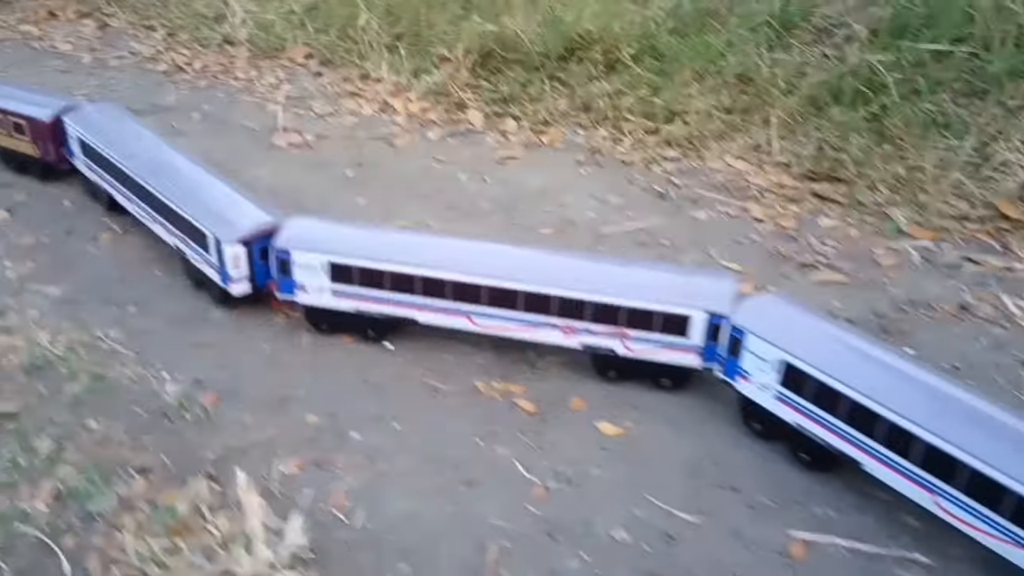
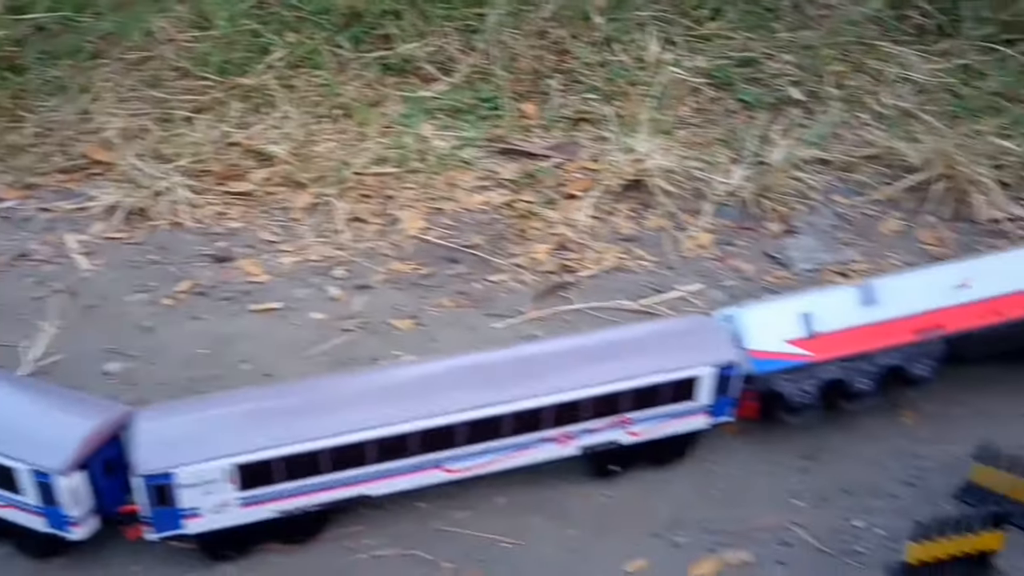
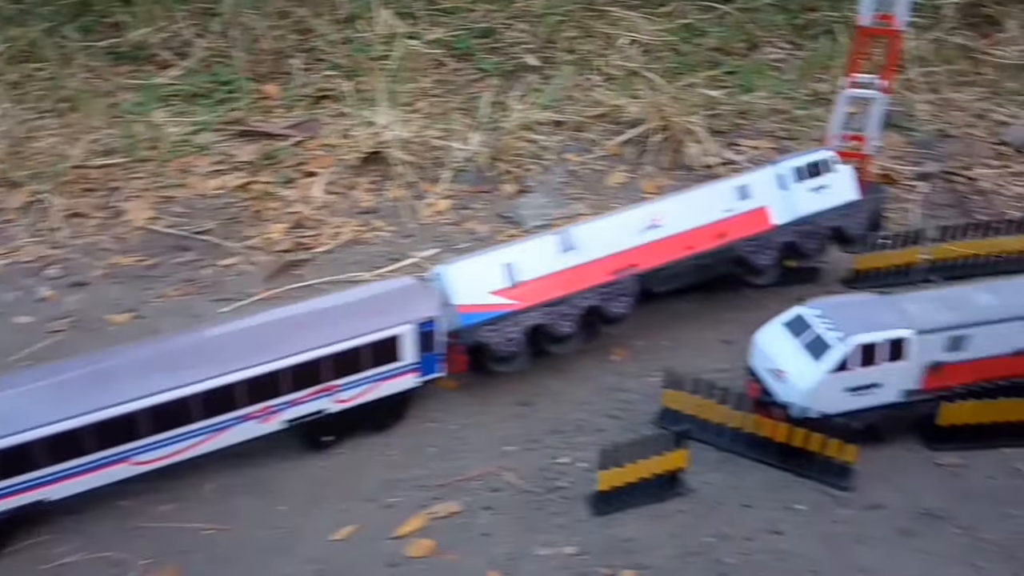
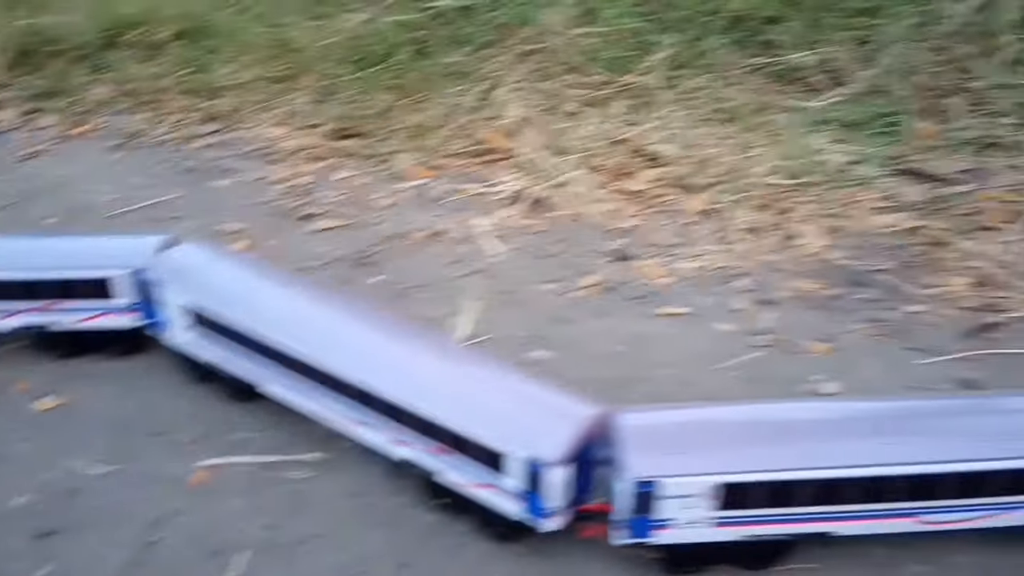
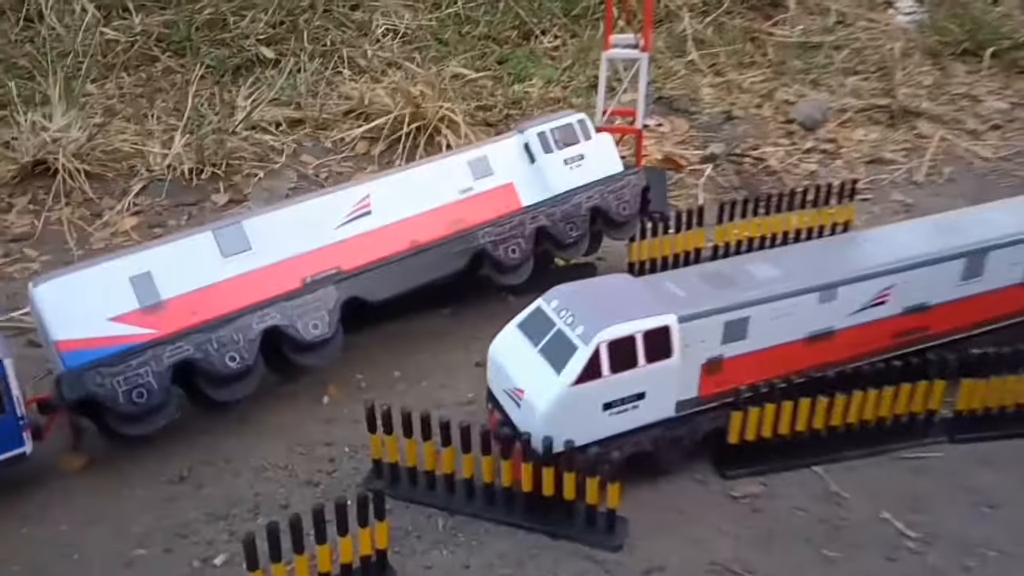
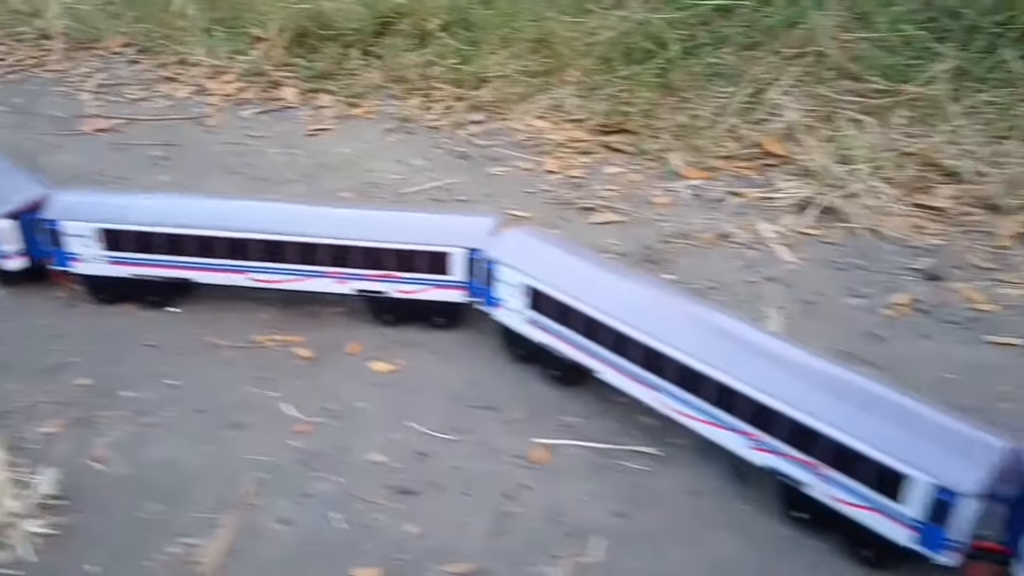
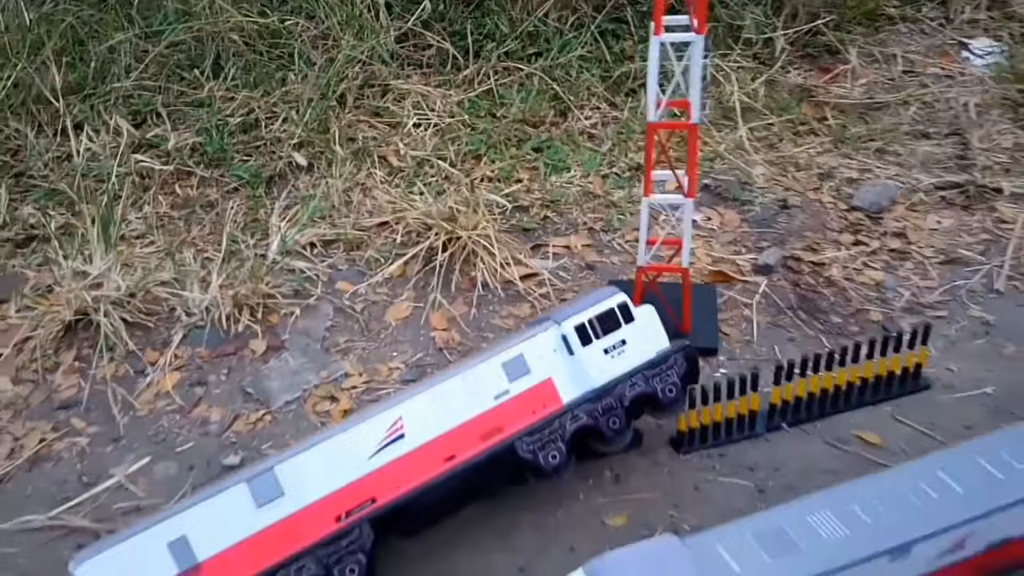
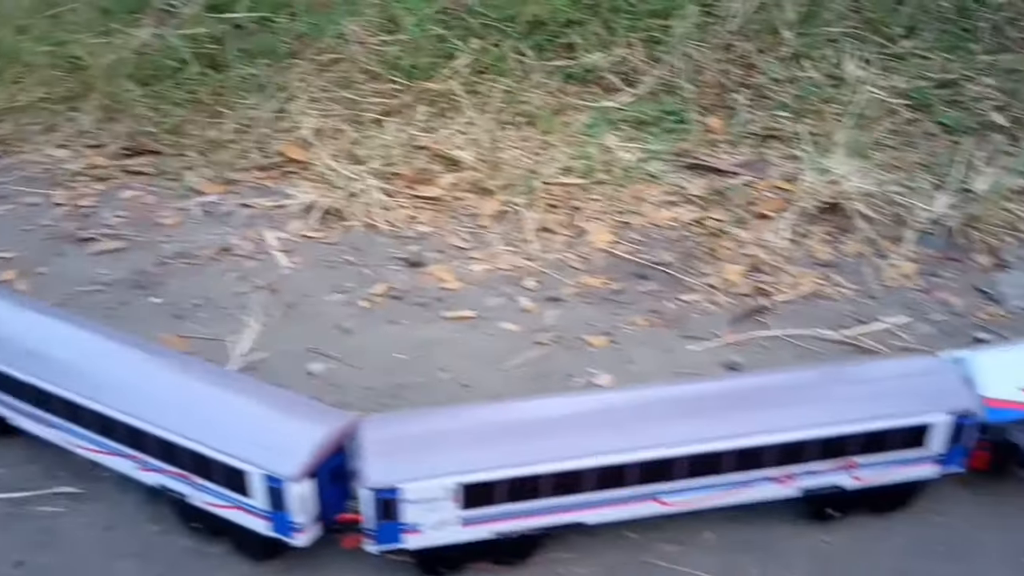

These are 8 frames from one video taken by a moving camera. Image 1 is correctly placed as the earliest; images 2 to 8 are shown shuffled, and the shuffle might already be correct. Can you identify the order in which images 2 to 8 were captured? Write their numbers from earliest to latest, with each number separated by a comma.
6, 4, 8, 2, 3, 5, 7
